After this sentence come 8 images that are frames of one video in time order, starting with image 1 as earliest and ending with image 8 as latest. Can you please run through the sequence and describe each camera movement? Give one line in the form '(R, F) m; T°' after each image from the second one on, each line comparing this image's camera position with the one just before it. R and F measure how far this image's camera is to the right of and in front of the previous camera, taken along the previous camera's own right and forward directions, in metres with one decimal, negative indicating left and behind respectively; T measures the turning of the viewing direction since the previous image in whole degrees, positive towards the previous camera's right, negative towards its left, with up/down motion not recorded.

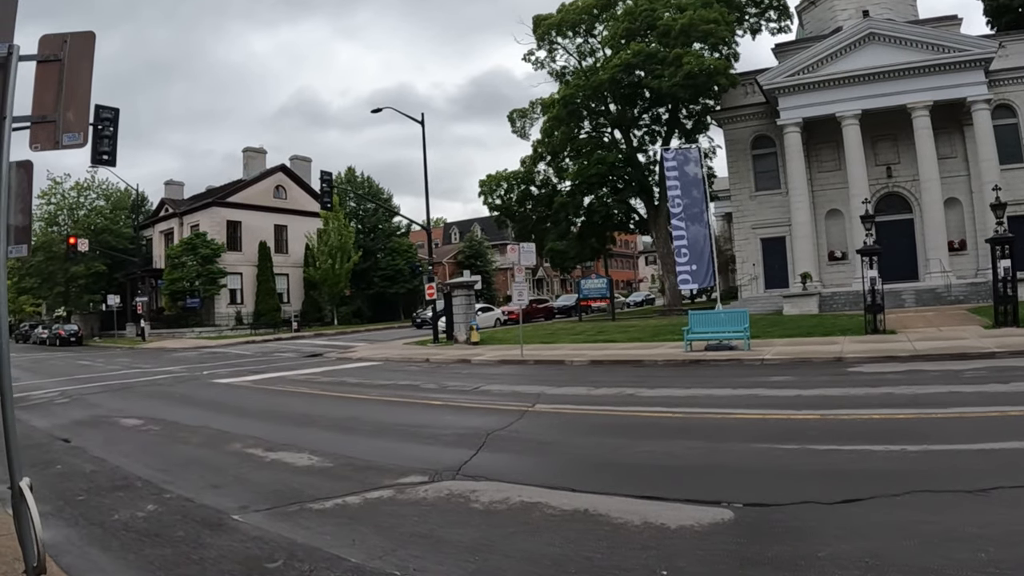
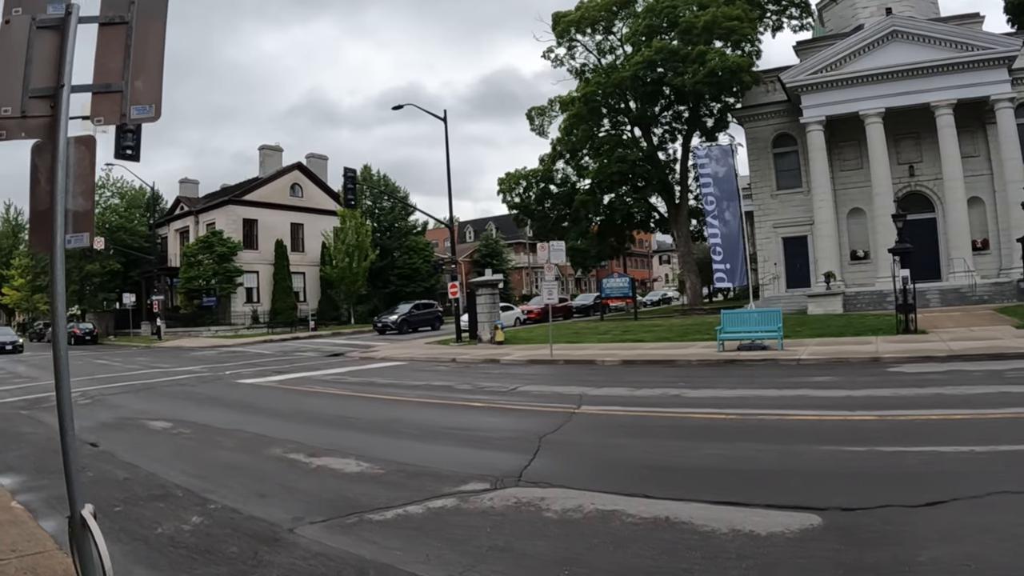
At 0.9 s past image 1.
(-0.6, +0.5) m; -1°
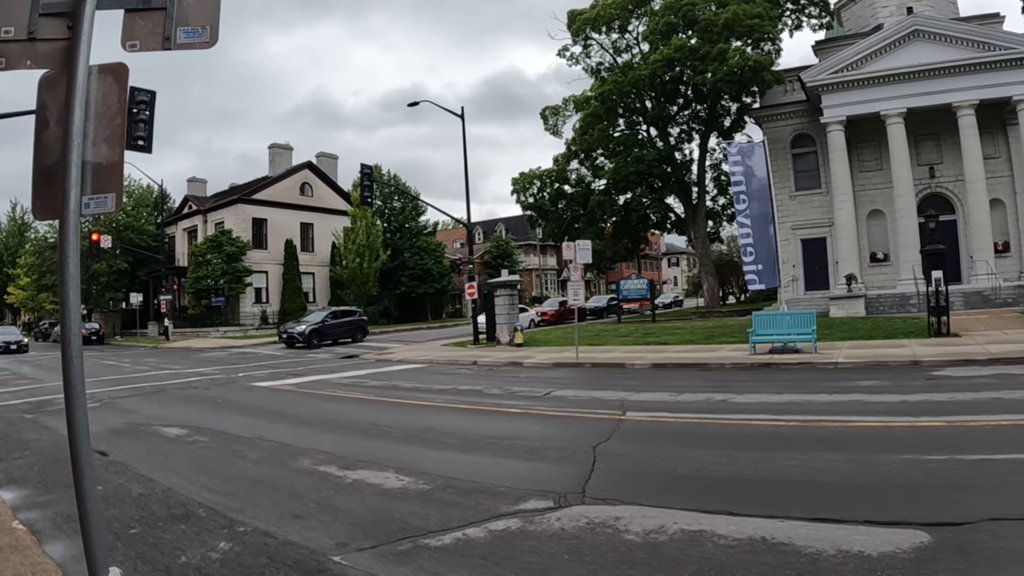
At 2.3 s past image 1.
(-0.5, +0.7) m; 0°
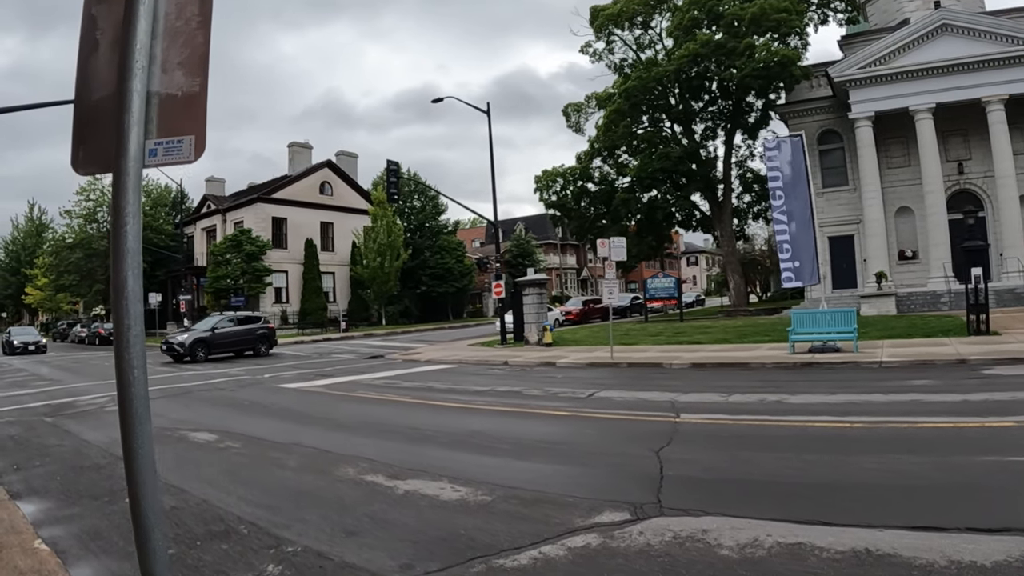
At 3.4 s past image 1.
(-0.5, +0.6) m; -1°
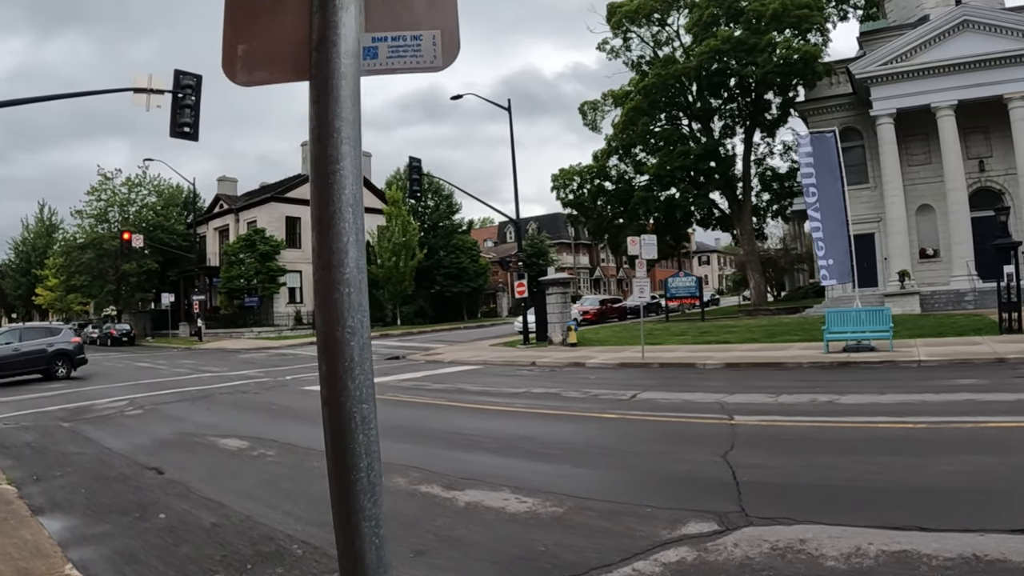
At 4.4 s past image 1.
(-0.5, +0.5) m; 0°
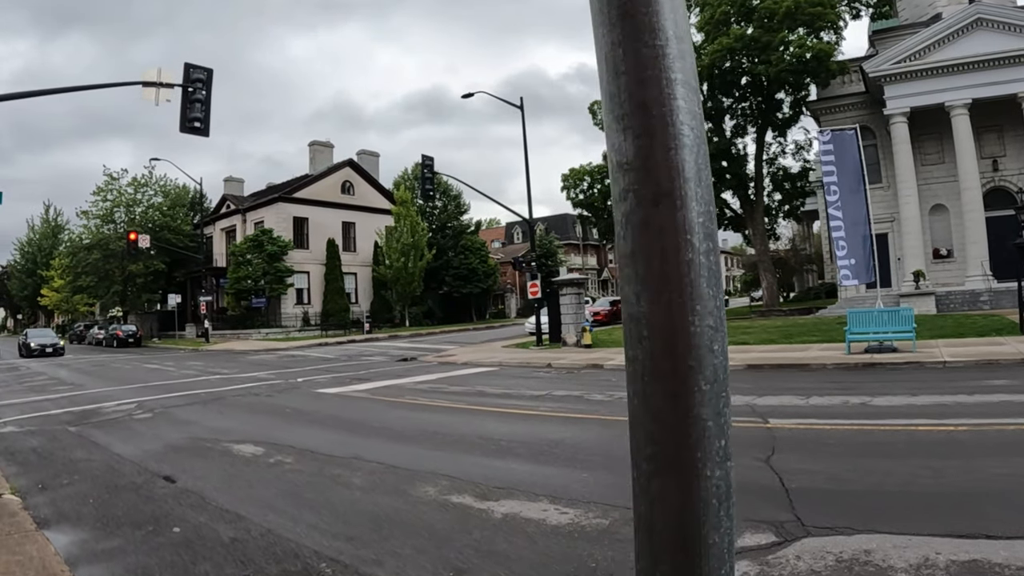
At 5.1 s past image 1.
(-0.3, +0.3) m; 0°
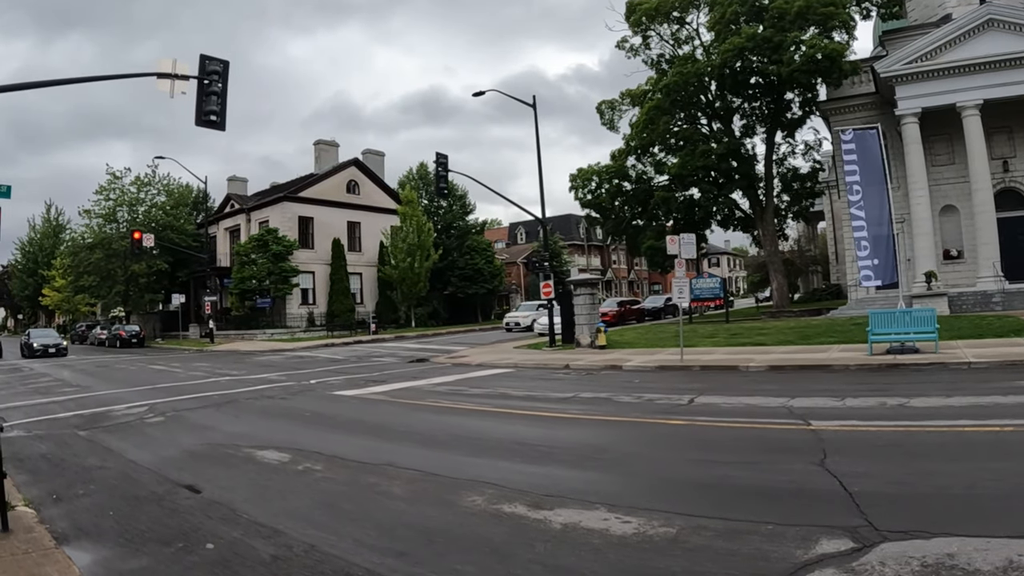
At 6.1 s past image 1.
(-0.4, +0.4) m; 0°
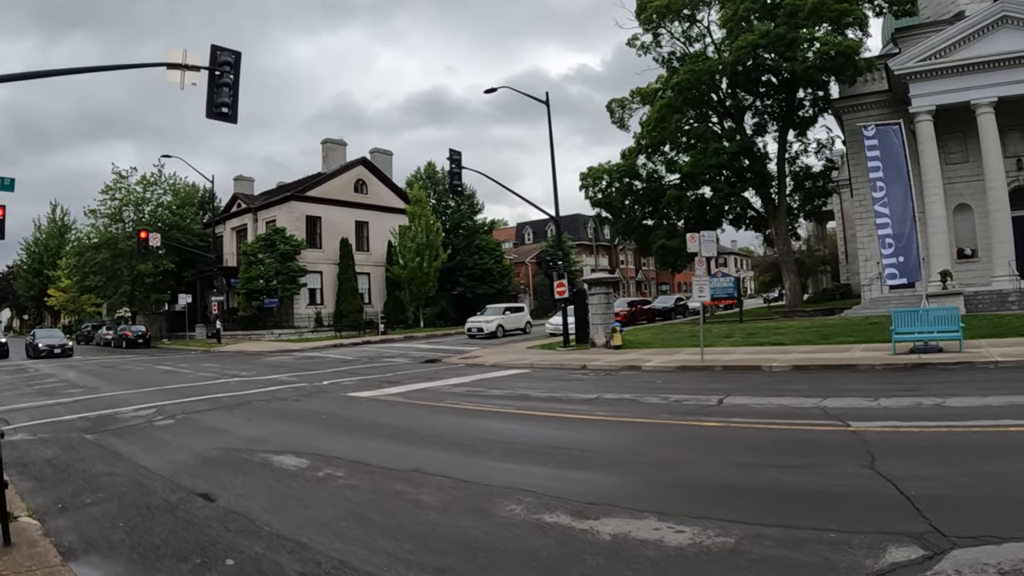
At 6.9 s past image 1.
(-0.2, +0.4) m; 0°
